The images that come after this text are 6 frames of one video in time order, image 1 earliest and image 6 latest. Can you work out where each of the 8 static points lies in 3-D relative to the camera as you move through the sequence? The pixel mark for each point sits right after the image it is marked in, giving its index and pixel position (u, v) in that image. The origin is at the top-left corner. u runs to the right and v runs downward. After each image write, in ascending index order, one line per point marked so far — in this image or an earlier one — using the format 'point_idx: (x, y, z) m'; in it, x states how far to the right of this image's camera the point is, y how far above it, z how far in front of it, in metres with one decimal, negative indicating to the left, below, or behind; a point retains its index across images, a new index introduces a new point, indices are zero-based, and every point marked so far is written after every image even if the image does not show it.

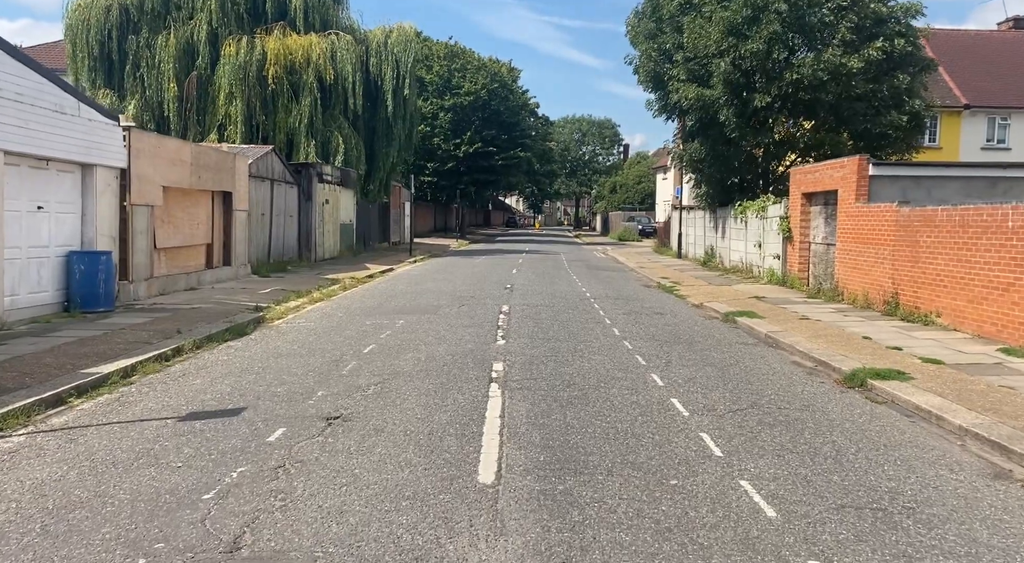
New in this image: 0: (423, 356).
0: (-1.1, -0.9, +10.1) m
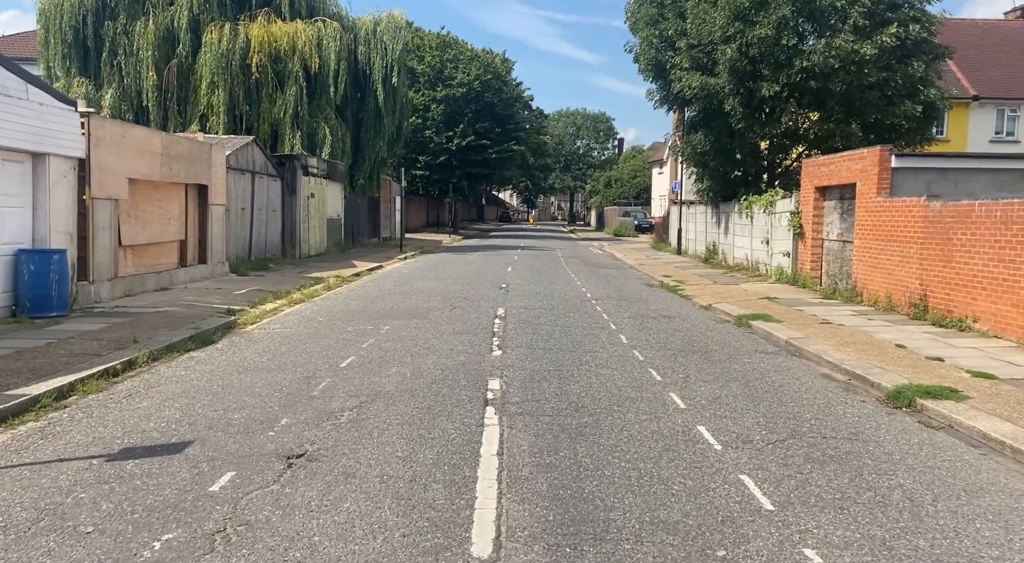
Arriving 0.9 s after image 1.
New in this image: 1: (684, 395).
0: (-1.1, -1.0, +8.9) m
1: (+1.7, -1.1, +8.1) m
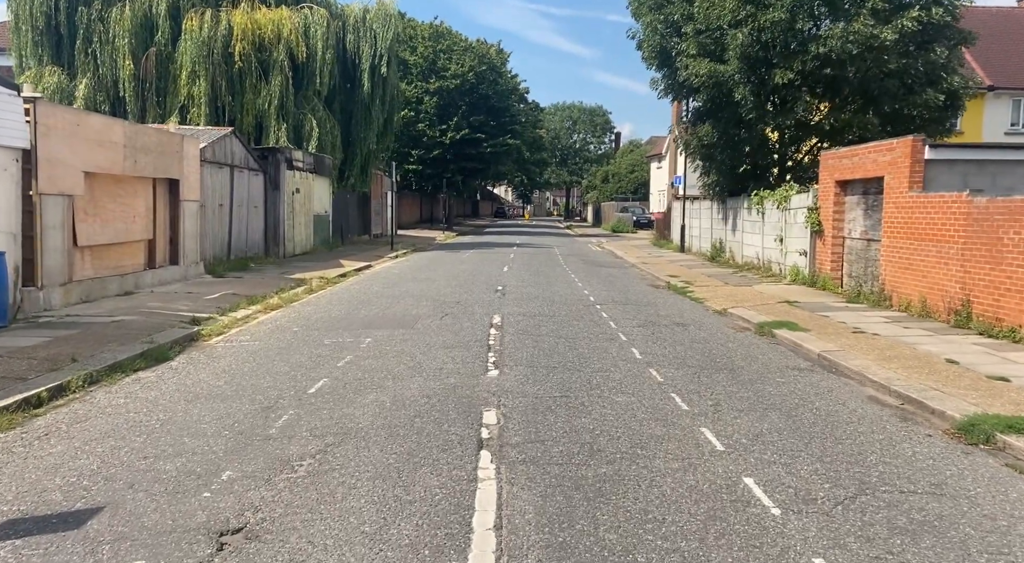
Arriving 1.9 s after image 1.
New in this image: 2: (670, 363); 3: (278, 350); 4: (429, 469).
0: (-1.1, -1.1, +7.5) m
1: (+1.7, -1.2, +6.7) m
2: (+1.9, -1.0, +9.7) m
3: (-2.9, -0.9, +10.3) m
4: (-0.6, -1.3, +5.6) m
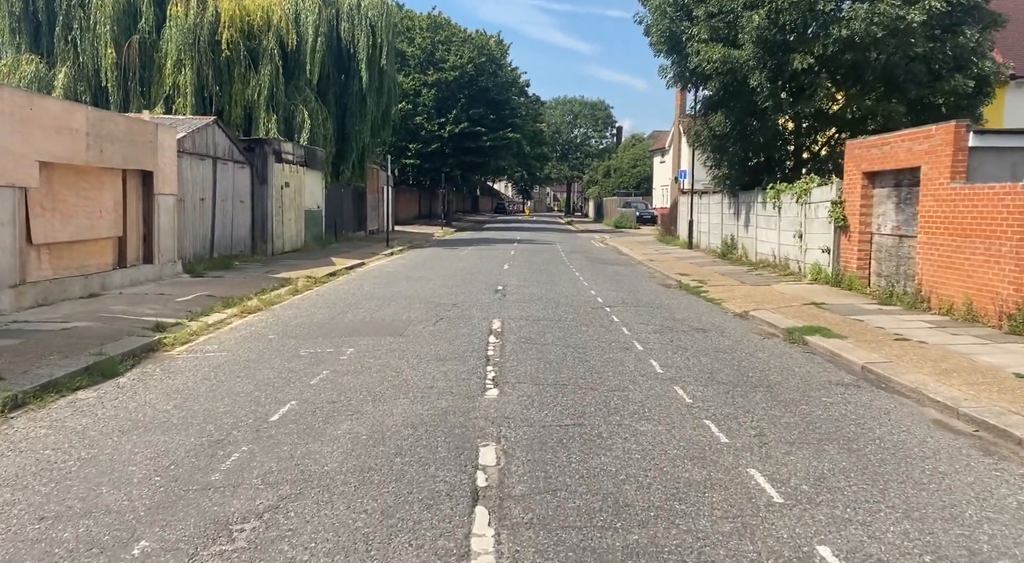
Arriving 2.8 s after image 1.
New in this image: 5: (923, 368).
0: (-1.1, -1.1, +6.2) m
1: (+1.7, -1.3, +5.4) m
2: (+1.9, -1.0, +8.4) m
3: (-2.9, -0.9, +9.0) m
4: (-0.5, -1.3, +4.3) m
5: (+4.5, -0.9, +9.1) m
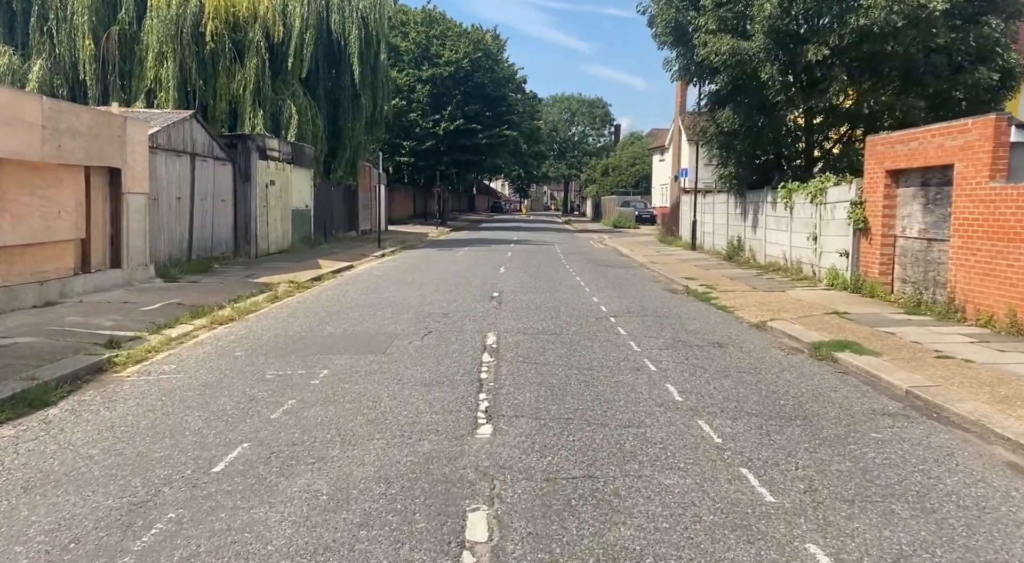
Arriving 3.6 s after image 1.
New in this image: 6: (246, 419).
0: (-1.1, -1.3, +5.0) m
1: (+1.7, -1.4, +4.3) m
2: (+1.9, -1.1, +7.2) m
3: (-2.9, -1.0, +7.8) m
4: (-0.6, -1.5, +3.1) m
5: (+4.5, -1.1, +7.9) m
6: (-2.1, -1.1, +6.6) m
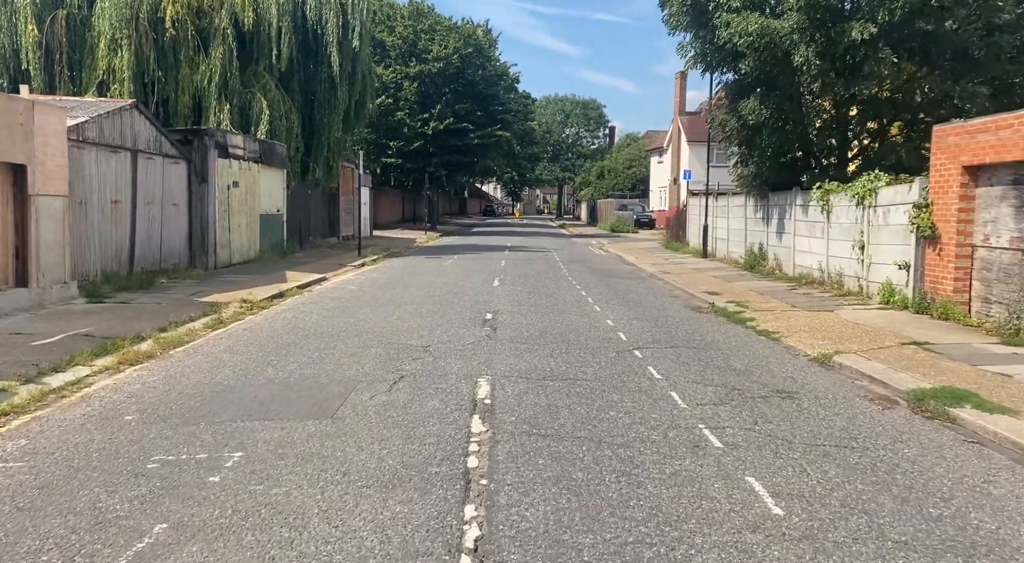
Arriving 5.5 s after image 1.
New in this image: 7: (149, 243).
0: (-1.1, -1.5, +2.3) m
1: (+1.8, -1.7, +1.6) m
2: (+1.9, -1.4, +4.5) m
3: (-2.9, -1.3, +5.0) m
4: (-0.5, -1.7, +0.3) m
5: (+4.5, -1.3, +5.2) m
6: (-2.1, -1.4, +3.8) m
7: (-7.7, +0.8, +17.5) m
